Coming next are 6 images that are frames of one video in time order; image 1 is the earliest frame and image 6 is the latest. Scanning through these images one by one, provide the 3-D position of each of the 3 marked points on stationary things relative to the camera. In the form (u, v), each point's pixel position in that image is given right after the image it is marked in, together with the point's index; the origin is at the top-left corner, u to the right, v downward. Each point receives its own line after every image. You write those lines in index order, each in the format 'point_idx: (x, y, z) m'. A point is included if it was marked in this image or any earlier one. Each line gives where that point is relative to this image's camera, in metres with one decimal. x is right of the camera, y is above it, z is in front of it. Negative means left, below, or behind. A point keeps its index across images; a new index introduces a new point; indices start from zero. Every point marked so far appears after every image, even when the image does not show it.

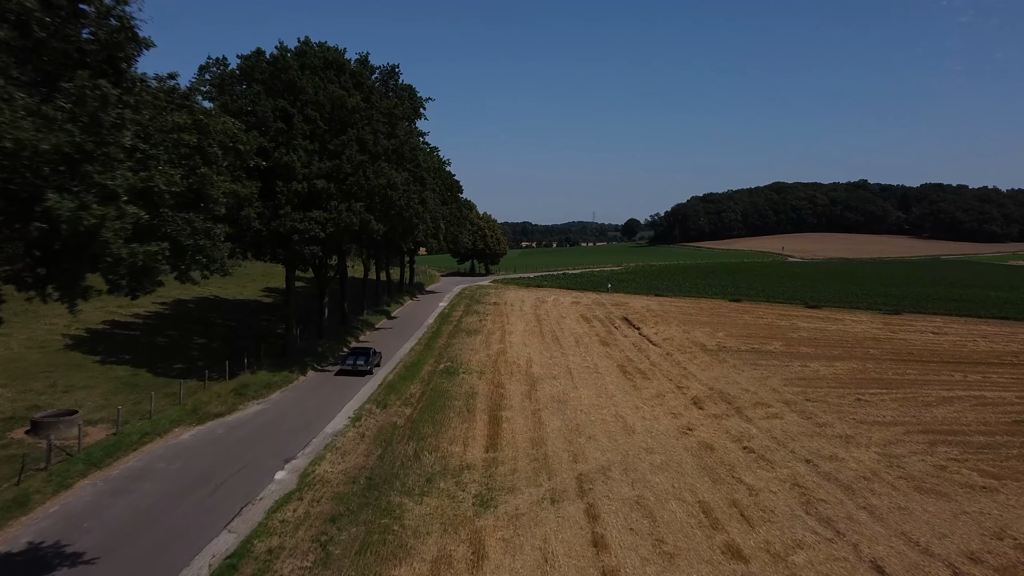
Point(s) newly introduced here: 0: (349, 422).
0: (-5.5, -4.5, +19.8) m
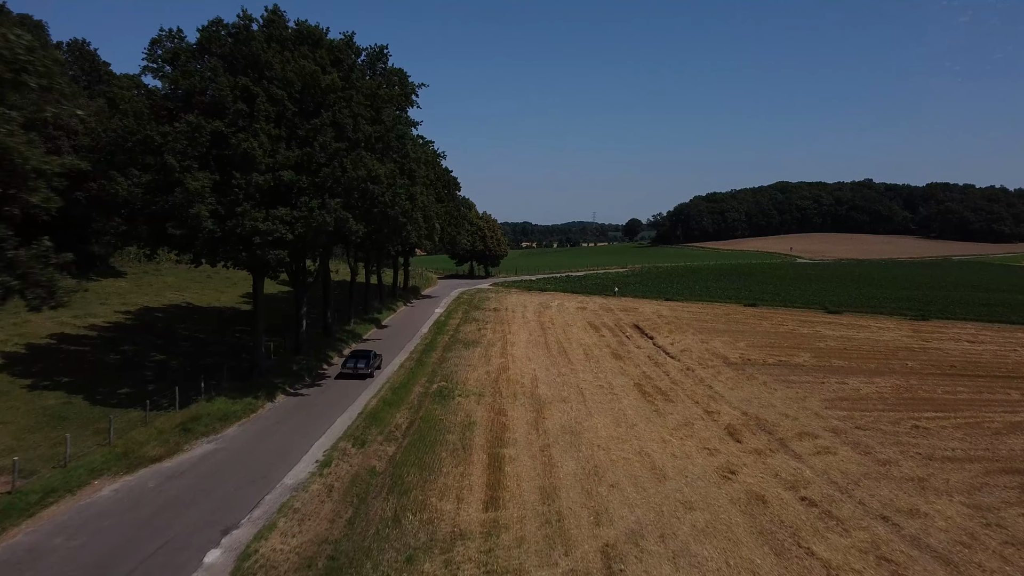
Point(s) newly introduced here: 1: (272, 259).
0: (-5.3, -4.9, +16.1) m
1: (-7.8, +0.9, +19.3) m
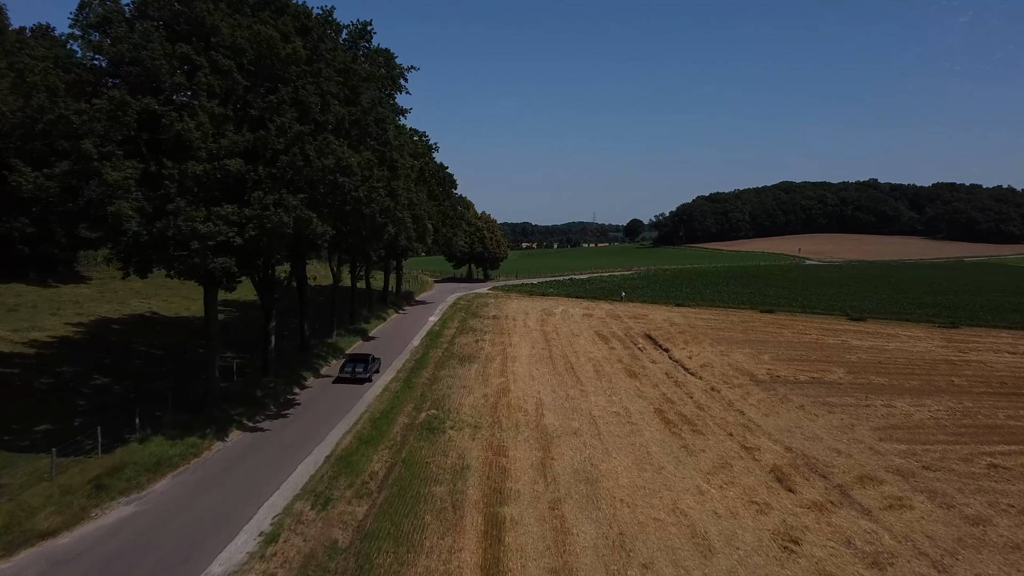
0: (-5.3, -5.3, +12.3) m
1: (-7.7, +0.5, +15.5) m
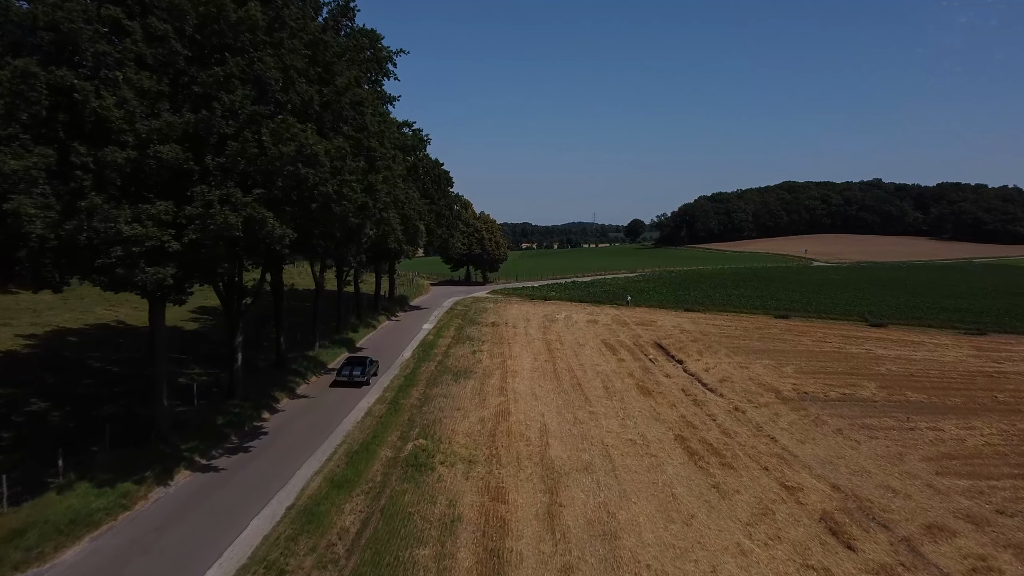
0: (-5.2, -5.7, +9.3) m
1: (-7.7, +0.2, +12.5) m
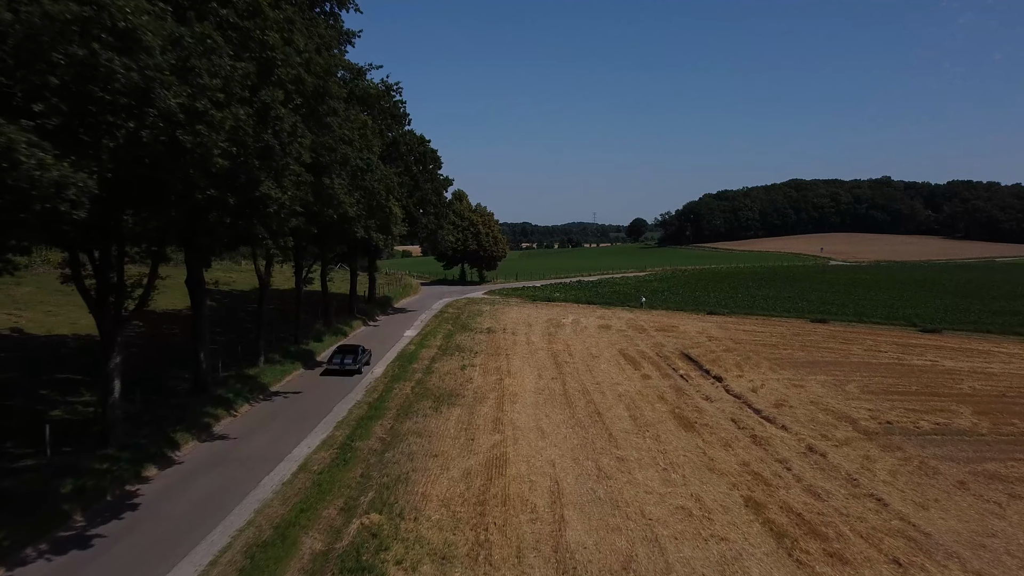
0: (-5.3, -5.6, +2.8) m
1: (-7.7, +0.2, +6.0) m
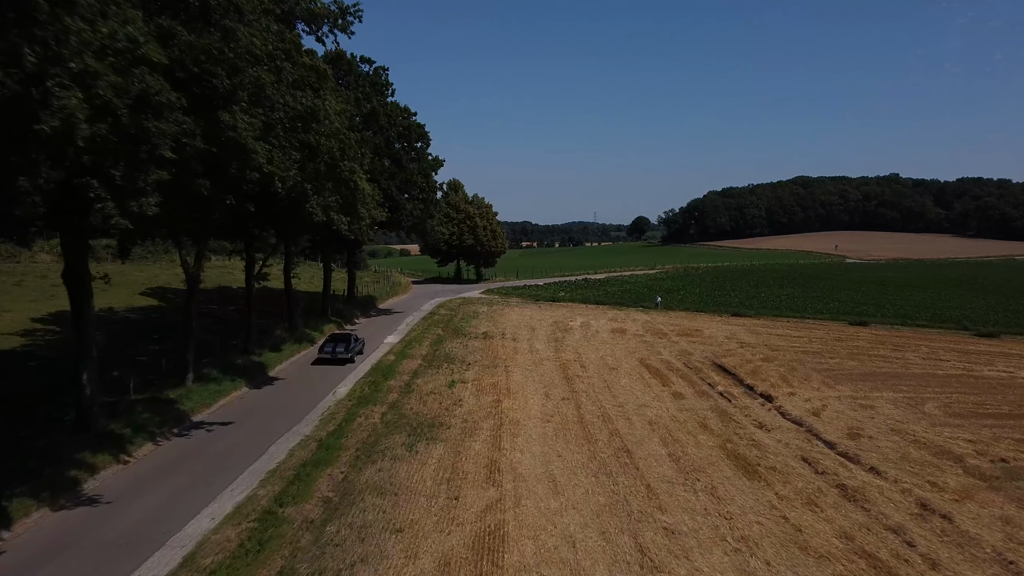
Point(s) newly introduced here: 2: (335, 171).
0: (-5.3, -5.5, -2.4) m
1: (-7.7, +0.3, +0.8) m
2: (-5.2, +3.6, +18.8) m
